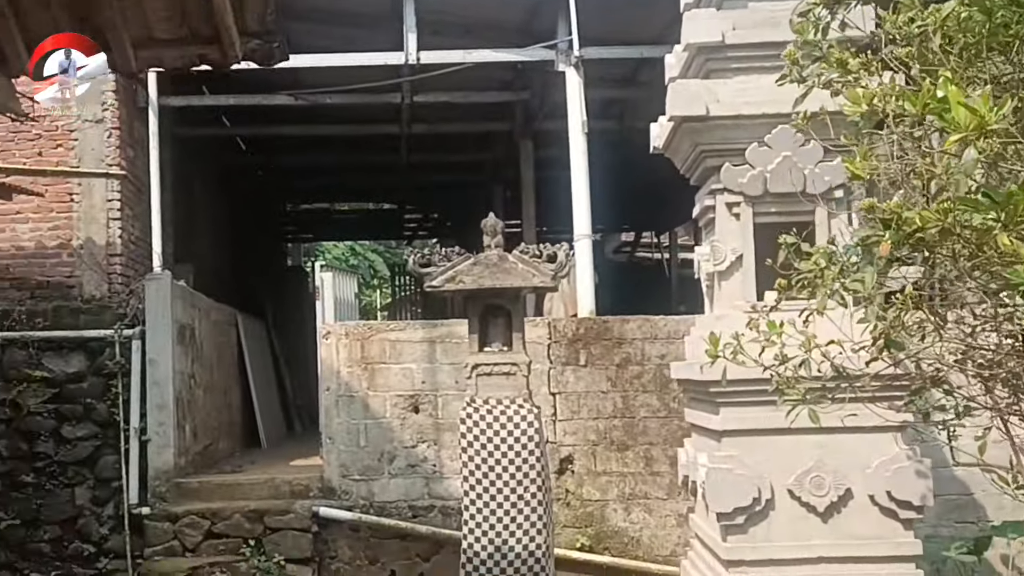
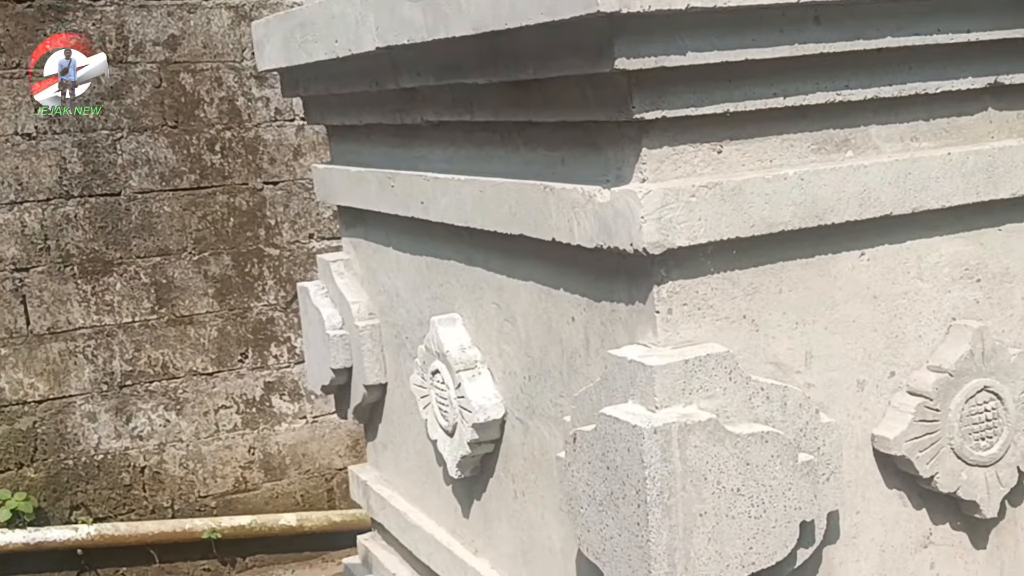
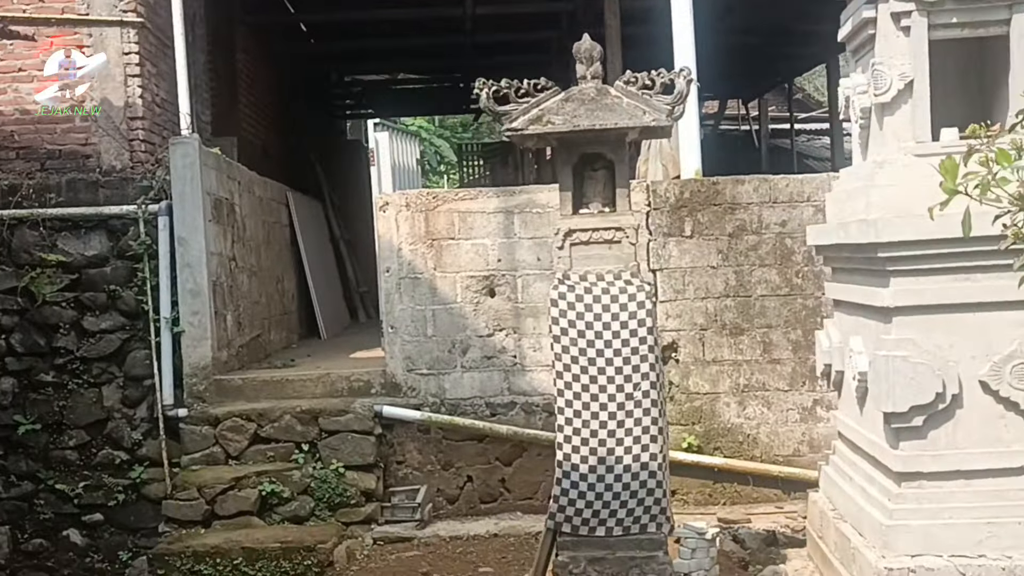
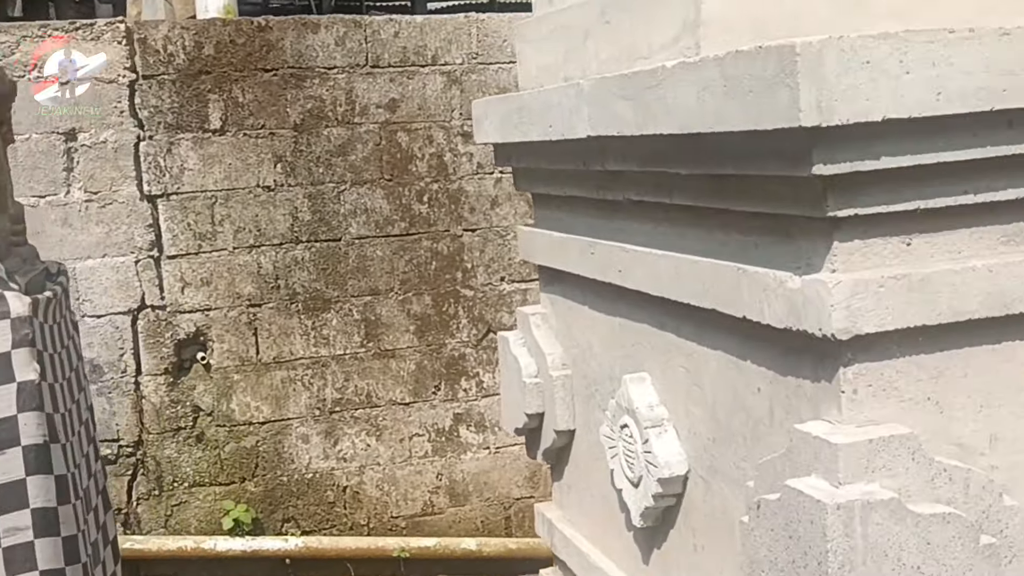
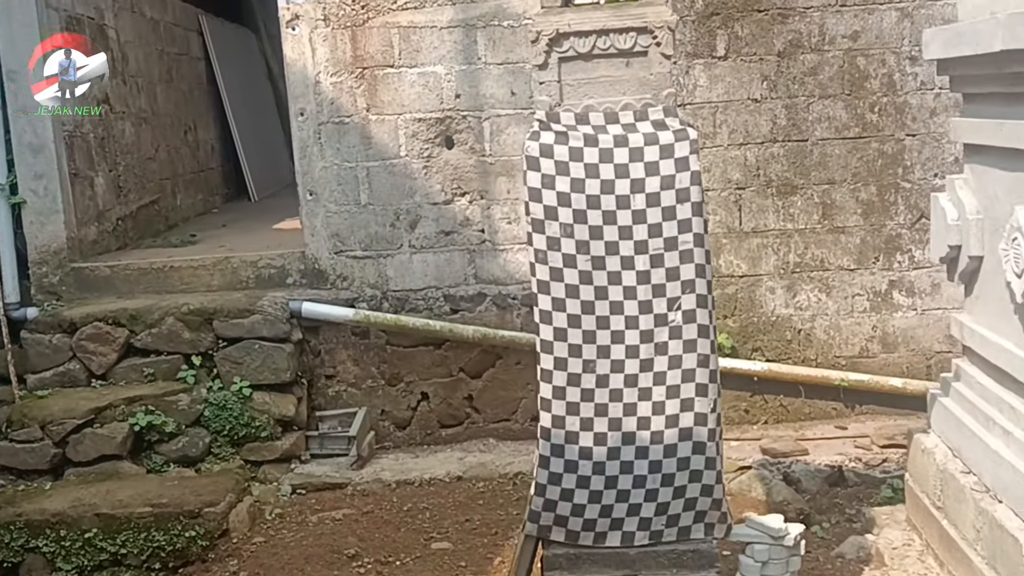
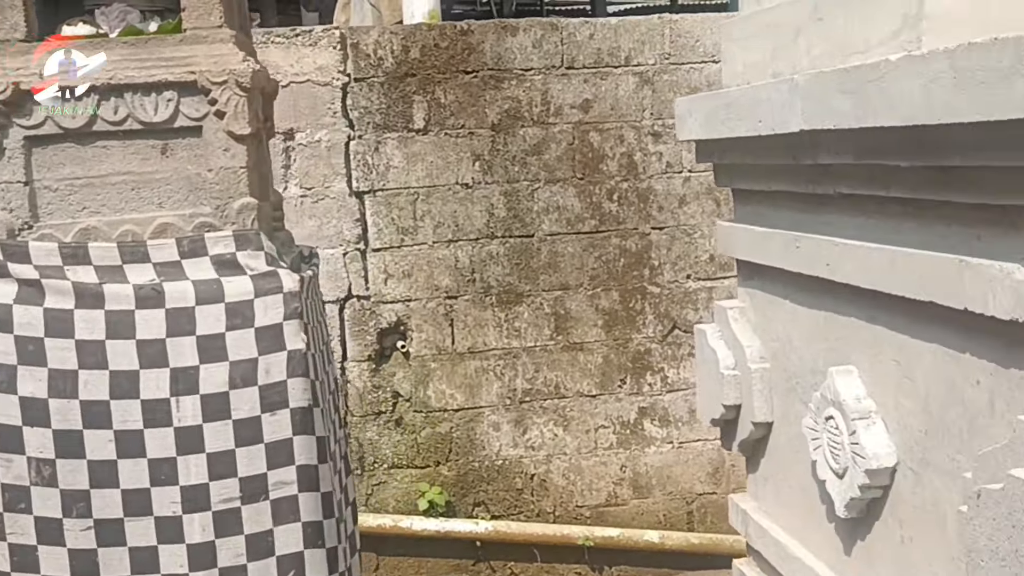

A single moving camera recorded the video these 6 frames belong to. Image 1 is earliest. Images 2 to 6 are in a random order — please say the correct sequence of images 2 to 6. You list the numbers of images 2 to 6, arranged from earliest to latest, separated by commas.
3, 5, 6, 4, 2
